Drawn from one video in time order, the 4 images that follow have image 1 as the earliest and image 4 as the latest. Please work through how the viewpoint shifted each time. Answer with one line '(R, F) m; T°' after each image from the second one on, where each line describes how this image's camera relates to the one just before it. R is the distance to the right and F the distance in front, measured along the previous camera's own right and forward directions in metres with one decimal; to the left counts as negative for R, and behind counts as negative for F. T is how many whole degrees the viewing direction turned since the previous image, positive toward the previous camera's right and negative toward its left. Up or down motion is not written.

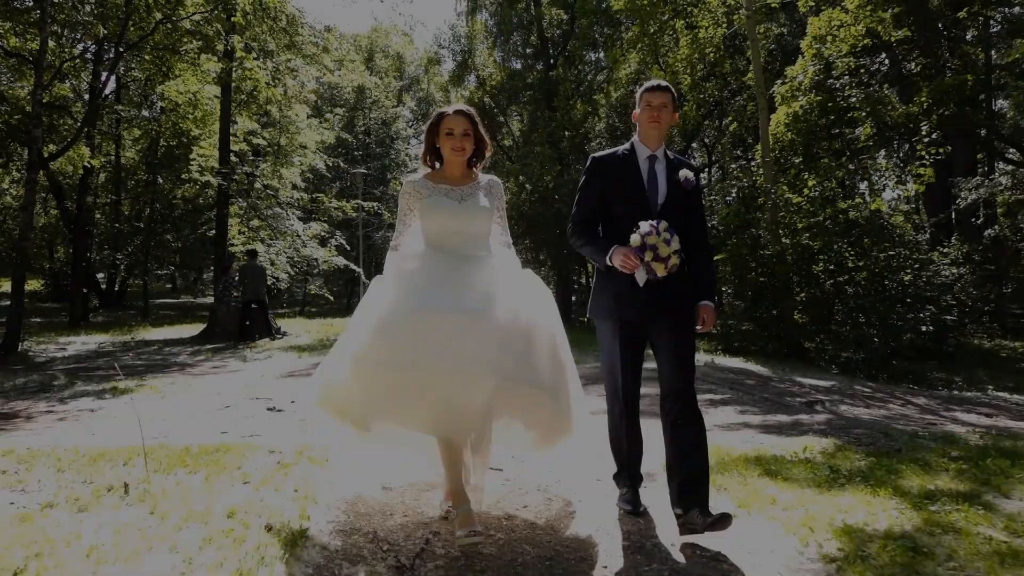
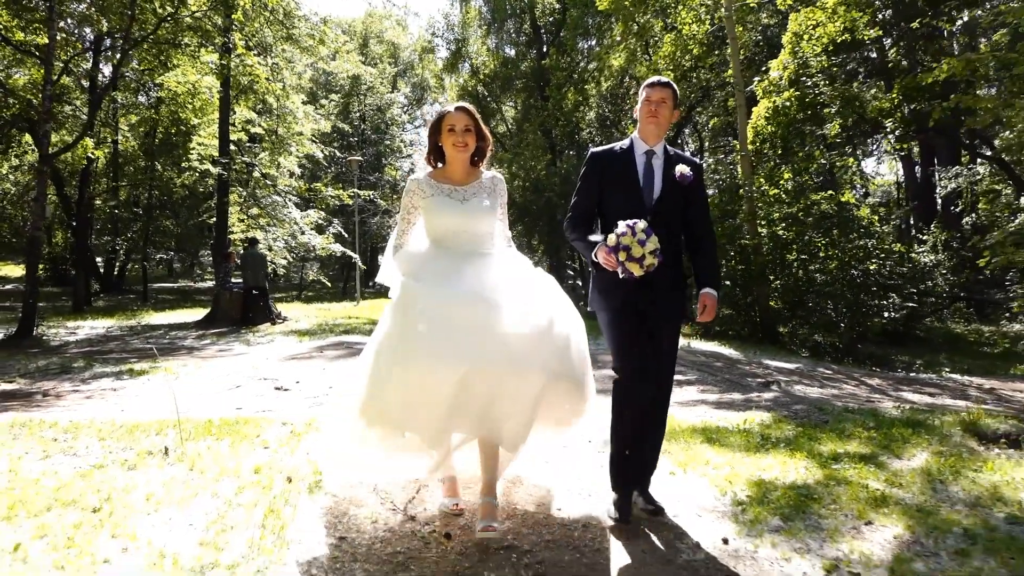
(+0.1, -0.6) m; 0°
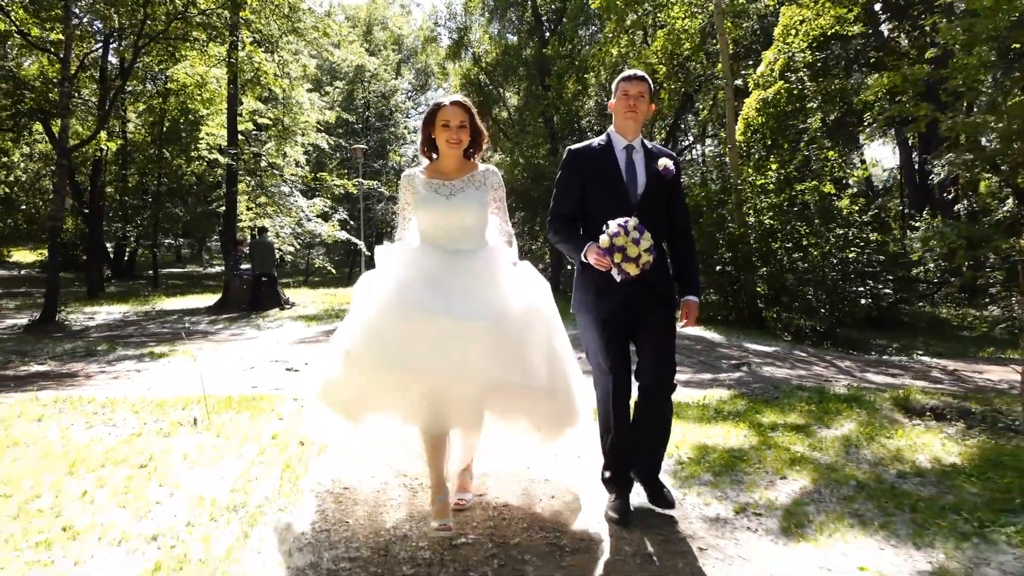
(+0.2, -0.6) m; -1°
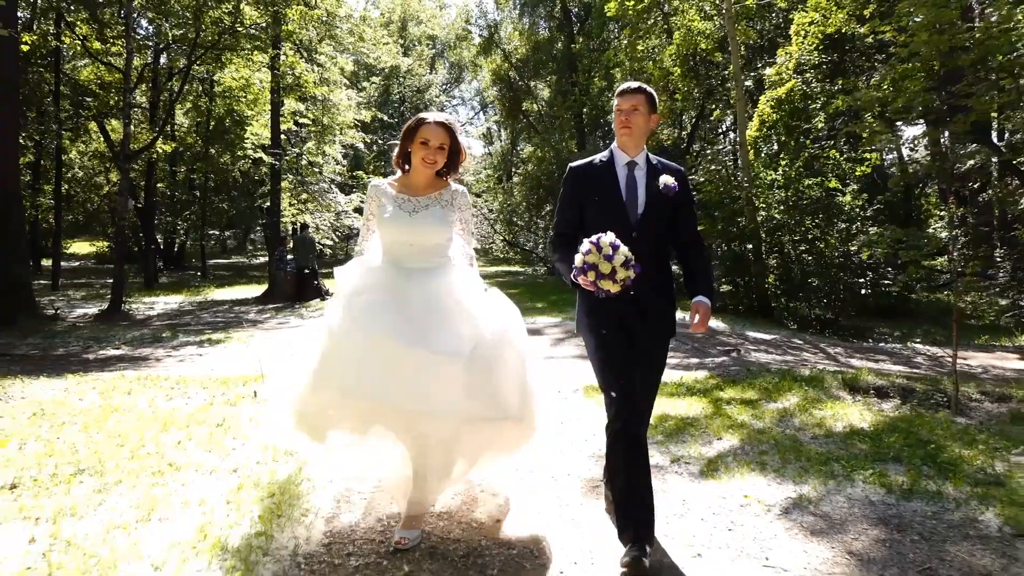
(+0.3, -1.0) m; -3°
